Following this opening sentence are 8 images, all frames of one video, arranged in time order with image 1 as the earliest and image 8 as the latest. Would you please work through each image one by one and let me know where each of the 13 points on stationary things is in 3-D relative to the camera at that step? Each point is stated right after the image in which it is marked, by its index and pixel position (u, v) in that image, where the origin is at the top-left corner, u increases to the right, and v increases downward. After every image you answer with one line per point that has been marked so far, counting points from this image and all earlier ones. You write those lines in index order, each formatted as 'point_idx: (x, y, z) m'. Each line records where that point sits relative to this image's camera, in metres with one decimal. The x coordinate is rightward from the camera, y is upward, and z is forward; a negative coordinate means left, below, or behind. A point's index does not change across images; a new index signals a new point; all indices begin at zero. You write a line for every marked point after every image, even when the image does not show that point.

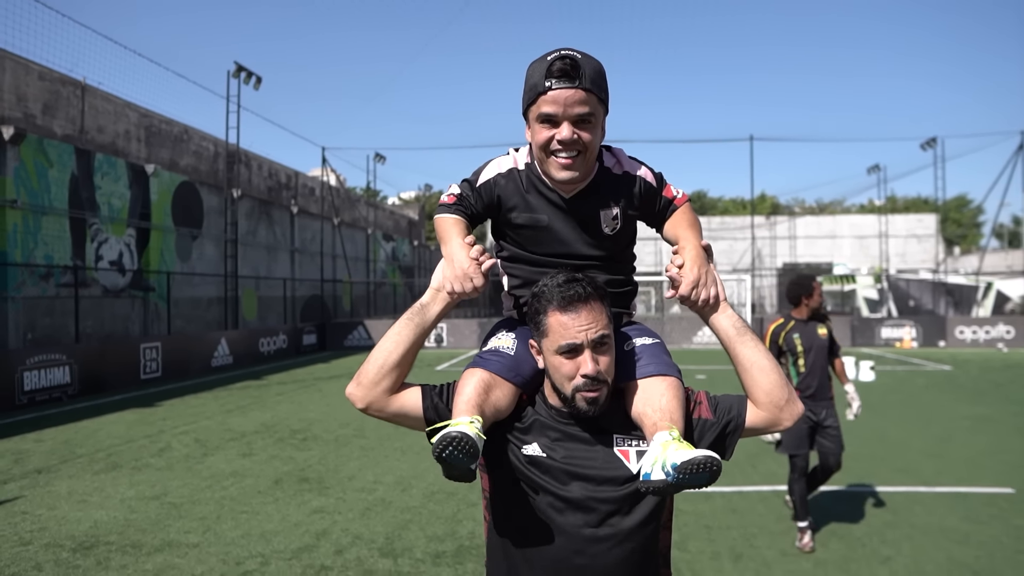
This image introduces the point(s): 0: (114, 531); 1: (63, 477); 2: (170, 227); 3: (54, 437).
0: (-3.3, -2.0, +6.0) m
1: (-4.8, -2.0, +7.9) m
2: (-8.8, +1.6, +18.8) m
3: (-6.3, -2.0, +10.1) m
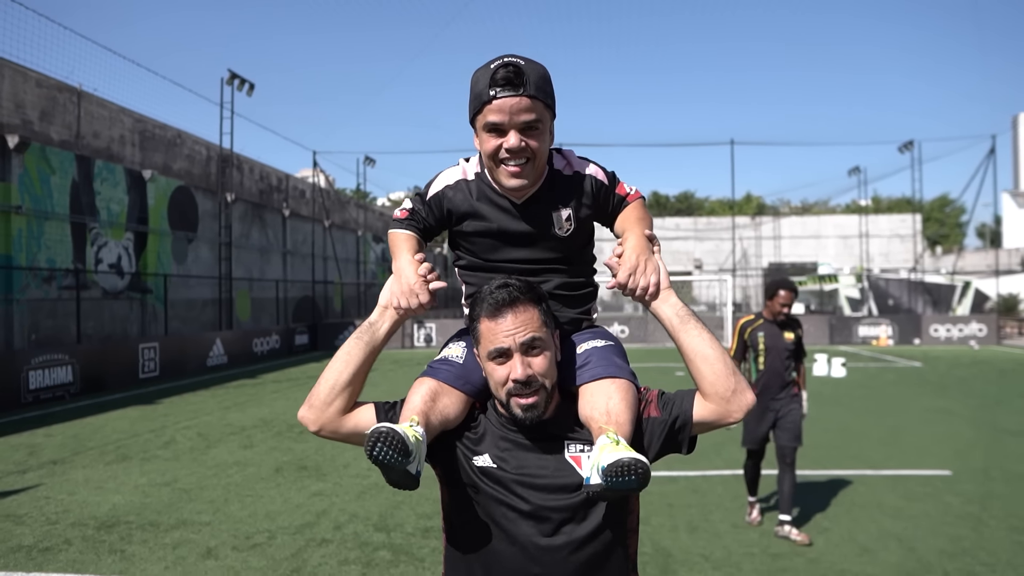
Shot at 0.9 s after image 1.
0: (-3.4, -2.0, +6.6) m
1: (-5.0, -2.1, +8.5) m
2: (-9.1, +1.5, +19.3) m
3: (-6.5, -2.1, +10.7) m
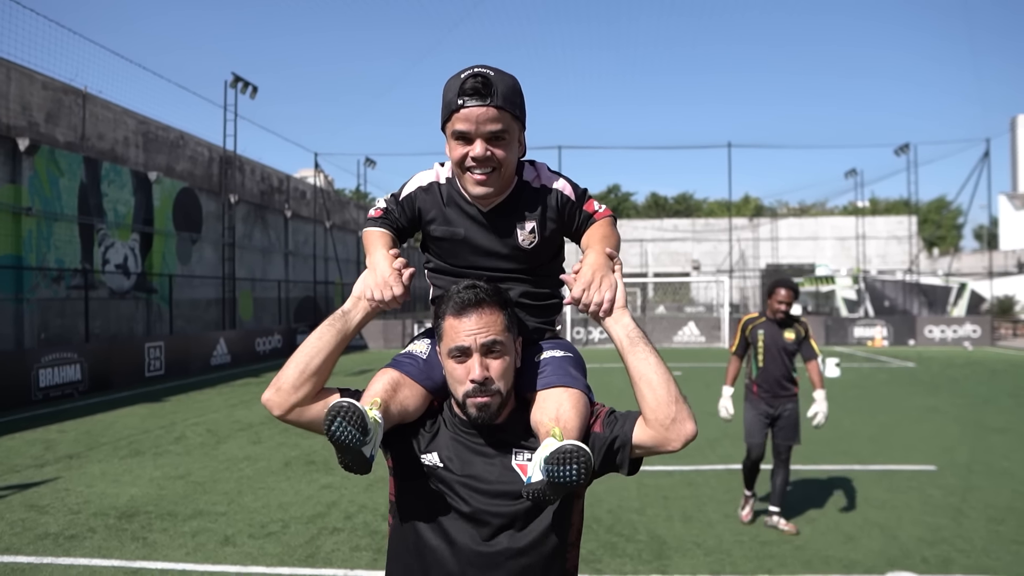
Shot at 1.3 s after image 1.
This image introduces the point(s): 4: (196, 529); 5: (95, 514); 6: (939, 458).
0: (-3.4, -2.0, +6.9) m
1: (-5.0, -2.1, +8.8) m
2: (-9.1, +1.5, +19.6) m
3: (-6.5, -2.1, +10.9) m
4: (-2.6, -2.0, +6.1) m
5: (-3.8, -2.0, +6.6) m
6: (+4.8, -1.9, +8.3) m
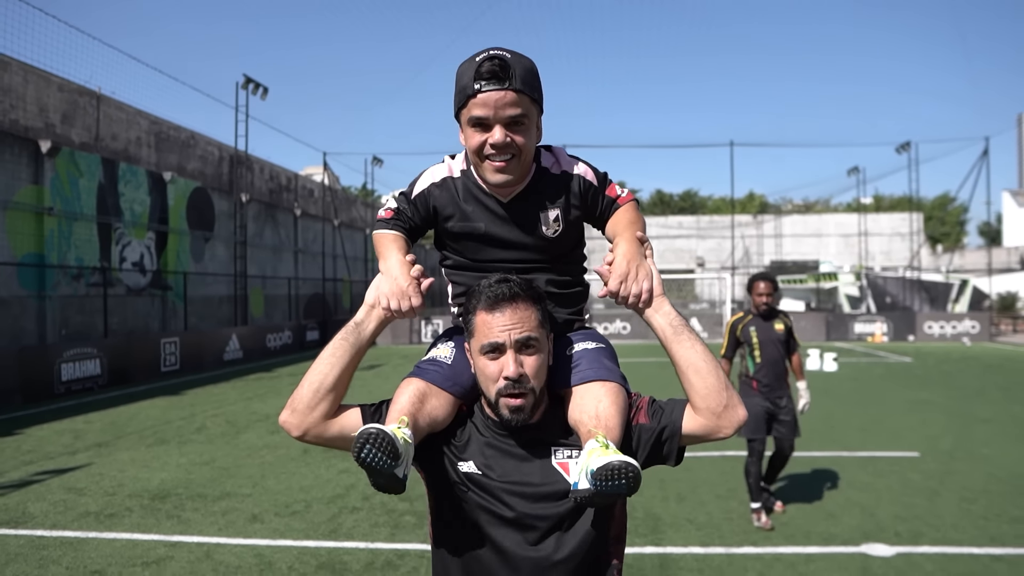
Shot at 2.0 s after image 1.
0: (-3.4, -2.0, +7.4) m
1: (-4.9, -2.0, +9.3) m
2: (-9.0, +1.6, +20.1) m
3: (-6.4, -2.0, +11.4) m
4: (-2.6, -2.0, +6.6) m
5: (-3.7, -2.0, +7.1) m
6: (+4.9, -1.9, +8.7) m
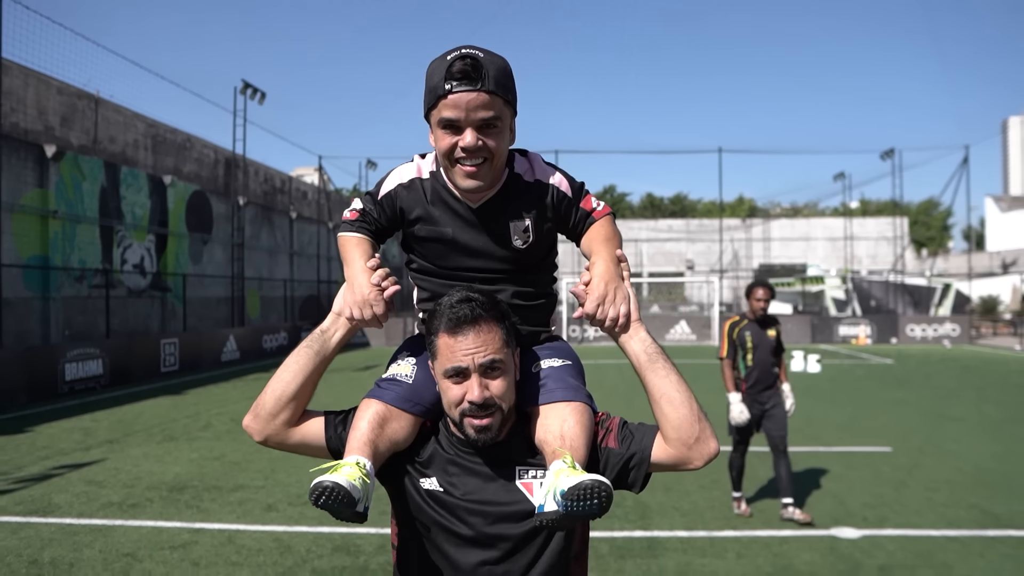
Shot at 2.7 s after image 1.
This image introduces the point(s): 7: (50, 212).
0: (-3.4, -2.0, +7.8) m
1: (-5.0, -2.1, +9.7) m
2: (-9.1, +1.5, +20.4) m
3: (-6.5, -2.1, +11.8) m
4: (-2.6, -2.0, +7.0) m
5: (-3.7, -2.0, +7.5) m
6: (+4.9, -1.9, +9.2) m
7: (-9.8, +1.6, +15.5) m
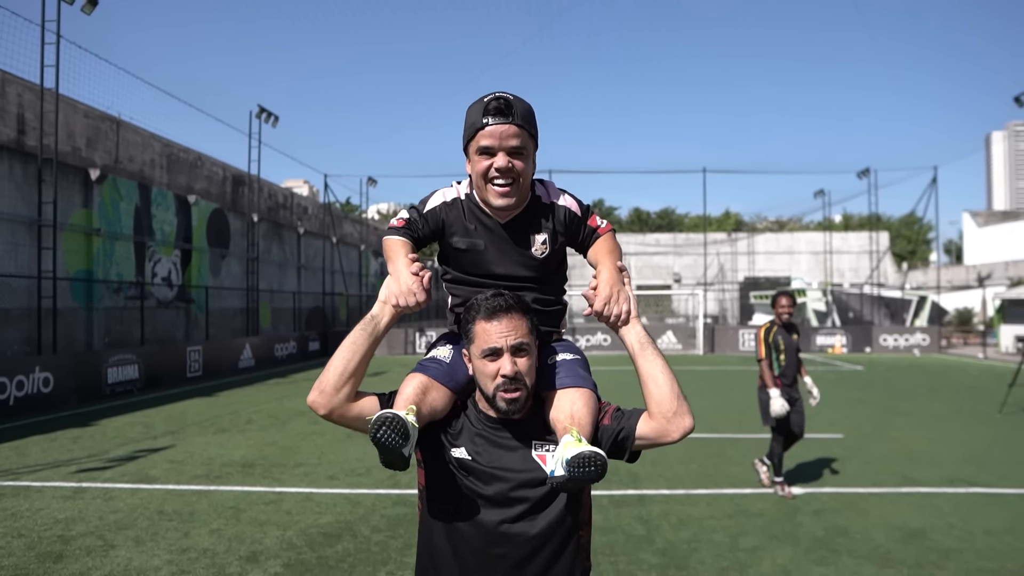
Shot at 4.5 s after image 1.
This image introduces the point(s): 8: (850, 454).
0: (-3.2, -2.2, +9.3) m
1: (-4.9, -2.2, +11.1) m
2: (-9.2, +1.2, +21.9) m
3: (-6.4, -2.3, +13.3) m
4: (-2.4, -2.1, +8.5) m
5: (-3.5, -2.2, +9.0) m
6: (+5.0, -2.1, +10.9) m
7: (-9.7, +1.4, +16.9) m
8: (+4.2, -2.0, +9.0) m
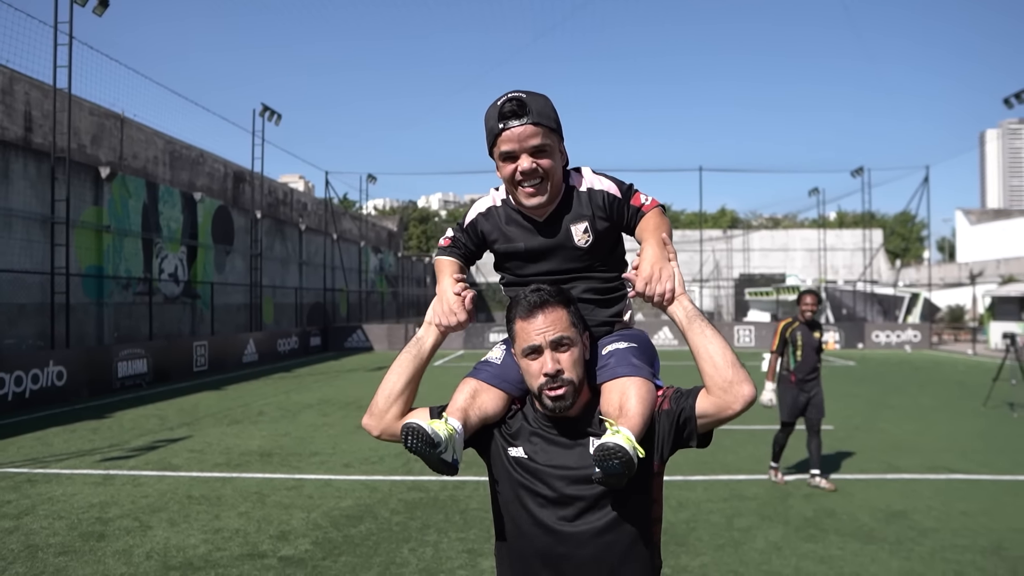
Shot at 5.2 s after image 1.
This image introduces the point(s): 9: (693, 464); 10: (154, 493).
0: (-3.1, -2.1, +9.7) m
1: (-4.8, -2.2, +11.5) m
2: (-9.2, +1.3, +22.2) m
3: (-6.4, -2.2, +13.7) m
4: (-2.3, -2.1, +8.9) m
5: (-3.5, -2.1, +9.4) m
6: (+5.1, -2.1, +11.3) m
7: (-9.7, +1.5, +17.3) m
8: (+4.2, -2.0, +9.5) m
9: (+2.1, -2.1, +8.7) m
10: (-3.6, -2.1, +7.4) m
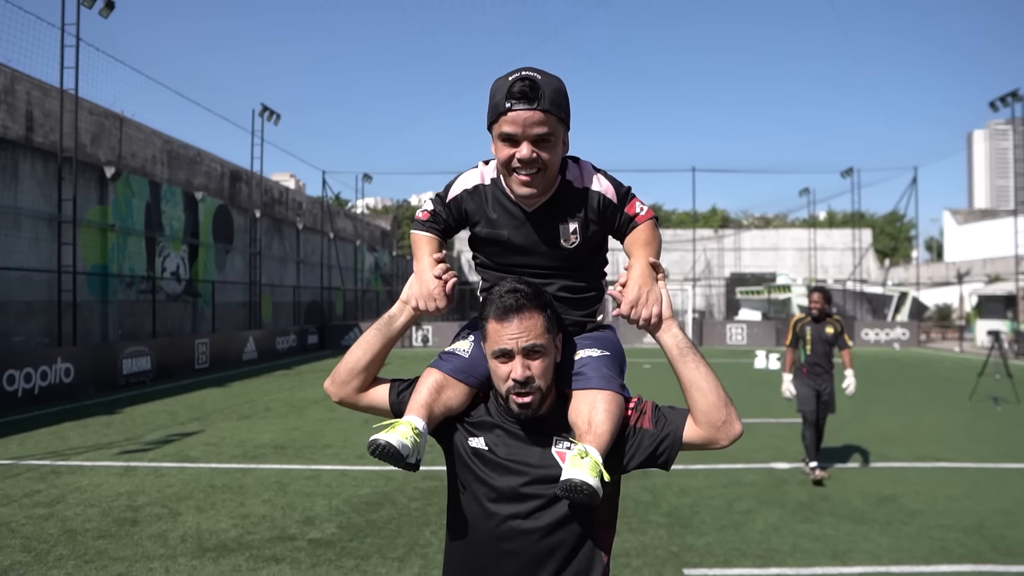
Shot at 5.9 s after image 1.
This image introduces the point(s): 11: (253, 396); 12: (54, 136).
0: (-3.1, -2.1, +10.0) m
1: (-4.8, -2.2, +11.8) m
2: (-9.2, +1.4, +22.5) m
3: (-6.3, -2.2, +13.9) m
4: (-2.3, -2.1, +9.3) m
5: (-3.4, -2.1, +9.7) m
6: (+5.1, -2.1, +11.7) m
7: (-9.7, +1.5, +17.5) m
8: (+4.3, -2.0, +9.9) m
9: (+2.2, -2.0, +9.1) m
10: (-3.5, -2.1, +7.7) m
11: (-5.2, -2.2, +14.8) m
12: (-10.1, +3.4, +16.3) m
